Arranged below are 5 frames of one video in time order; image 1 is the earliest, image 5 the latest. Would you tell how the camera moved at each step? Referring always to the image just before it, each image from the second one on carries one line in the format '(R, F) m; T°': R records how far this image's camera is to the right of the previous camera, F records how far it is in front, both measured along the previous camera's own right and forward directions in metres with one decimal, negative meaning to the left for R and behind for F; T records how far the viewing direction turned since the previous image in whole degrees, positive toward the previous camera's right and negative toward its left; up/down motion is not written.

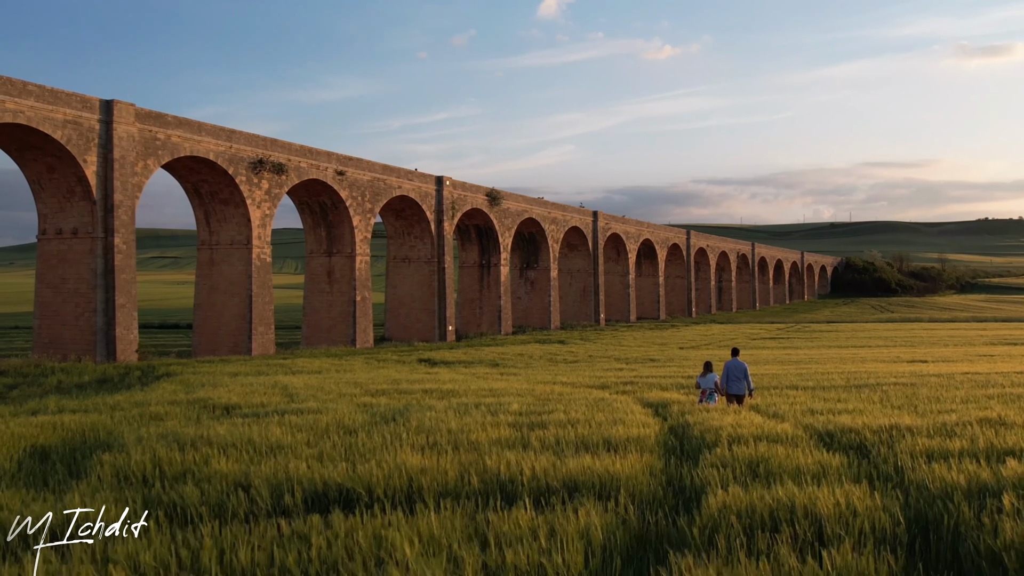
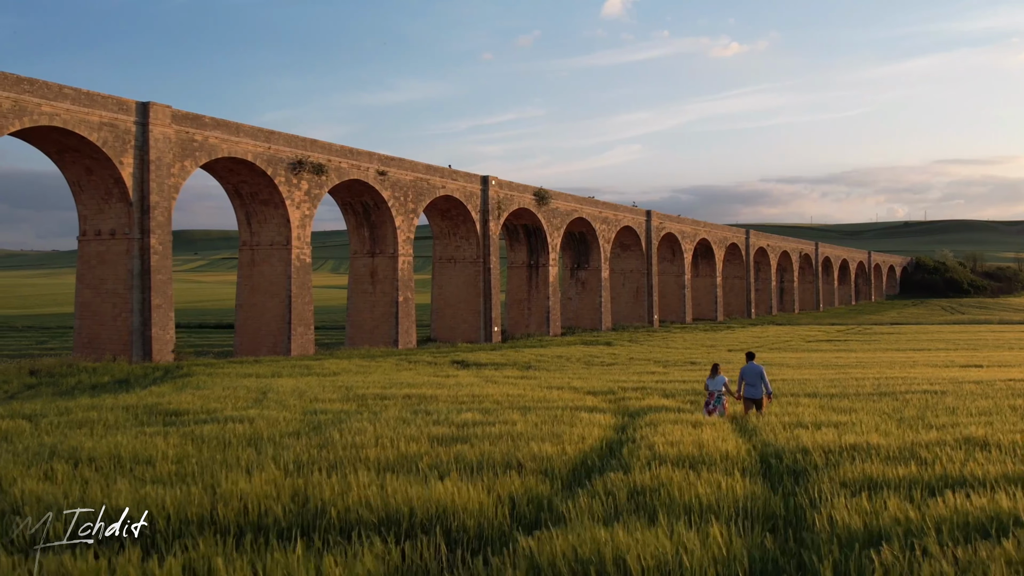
(+0.8, +0.4) m; -4°
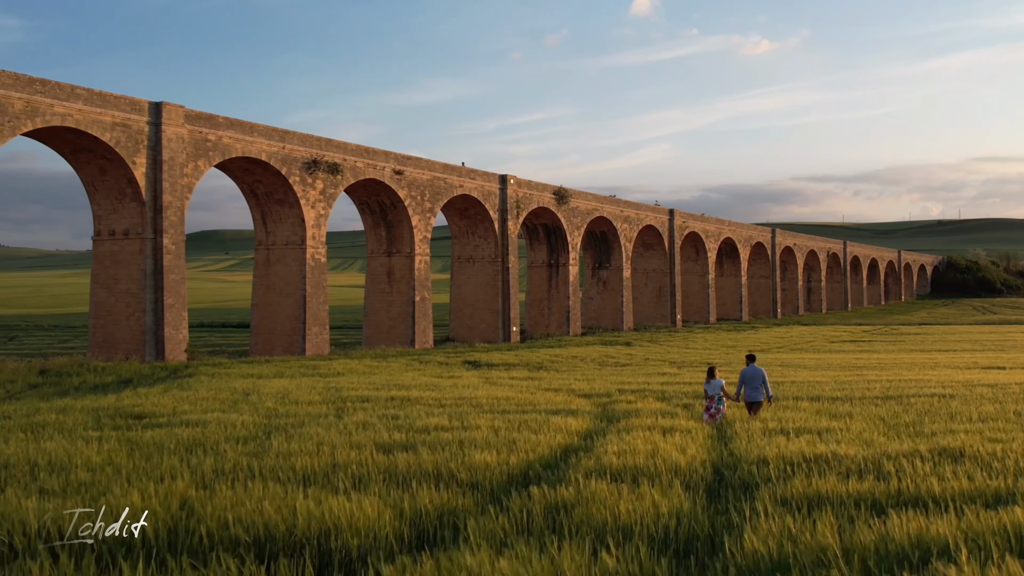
(+0.4, +0.2) m; -2°
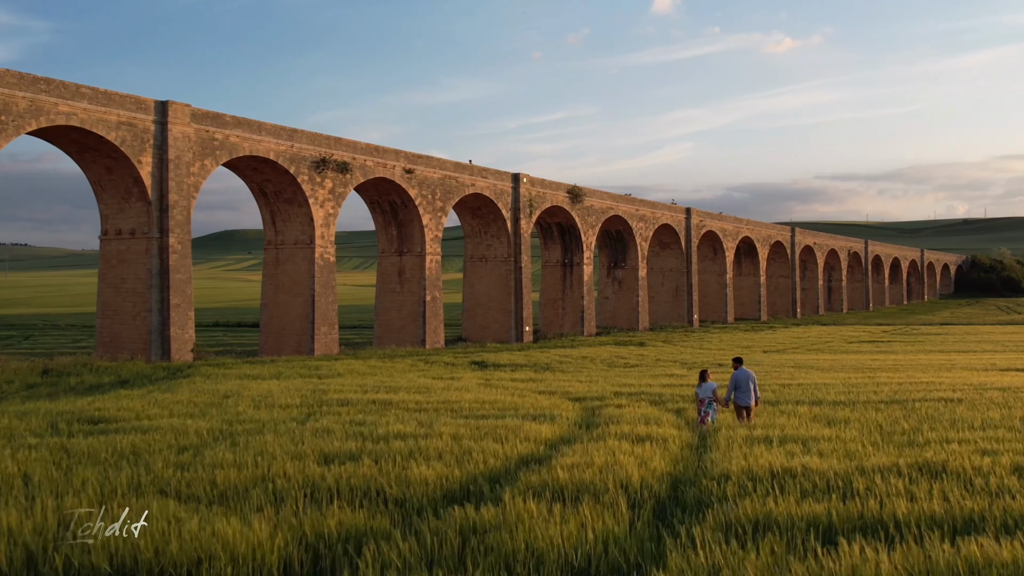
(+0.3, +0.2) m; -1°
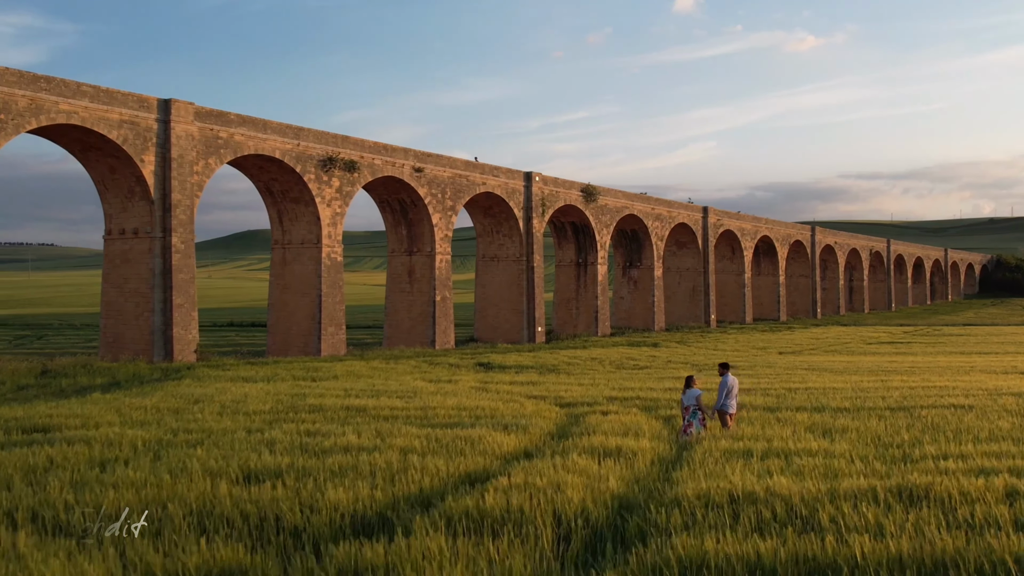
(+0.3, +0.3) m; -1°
